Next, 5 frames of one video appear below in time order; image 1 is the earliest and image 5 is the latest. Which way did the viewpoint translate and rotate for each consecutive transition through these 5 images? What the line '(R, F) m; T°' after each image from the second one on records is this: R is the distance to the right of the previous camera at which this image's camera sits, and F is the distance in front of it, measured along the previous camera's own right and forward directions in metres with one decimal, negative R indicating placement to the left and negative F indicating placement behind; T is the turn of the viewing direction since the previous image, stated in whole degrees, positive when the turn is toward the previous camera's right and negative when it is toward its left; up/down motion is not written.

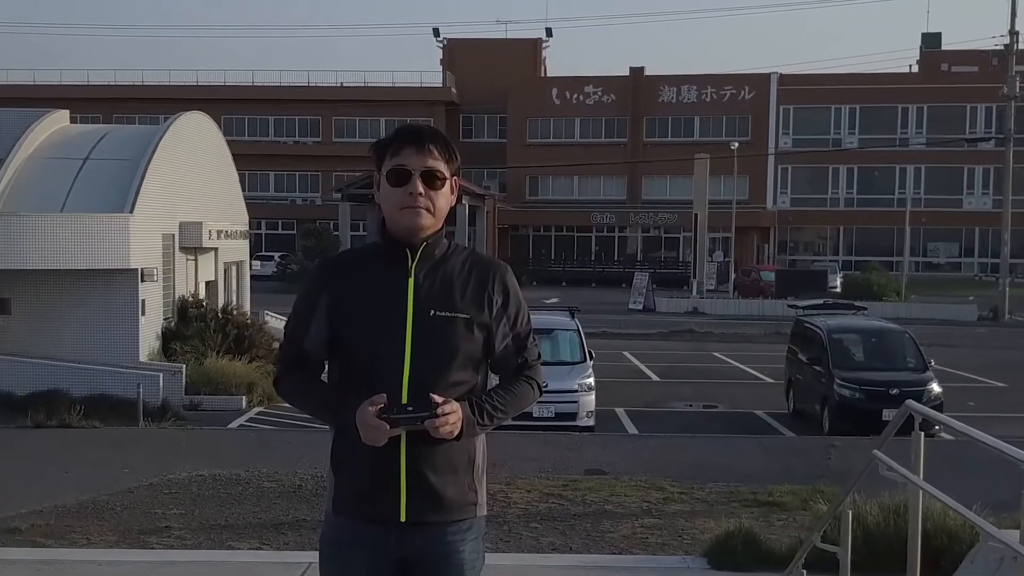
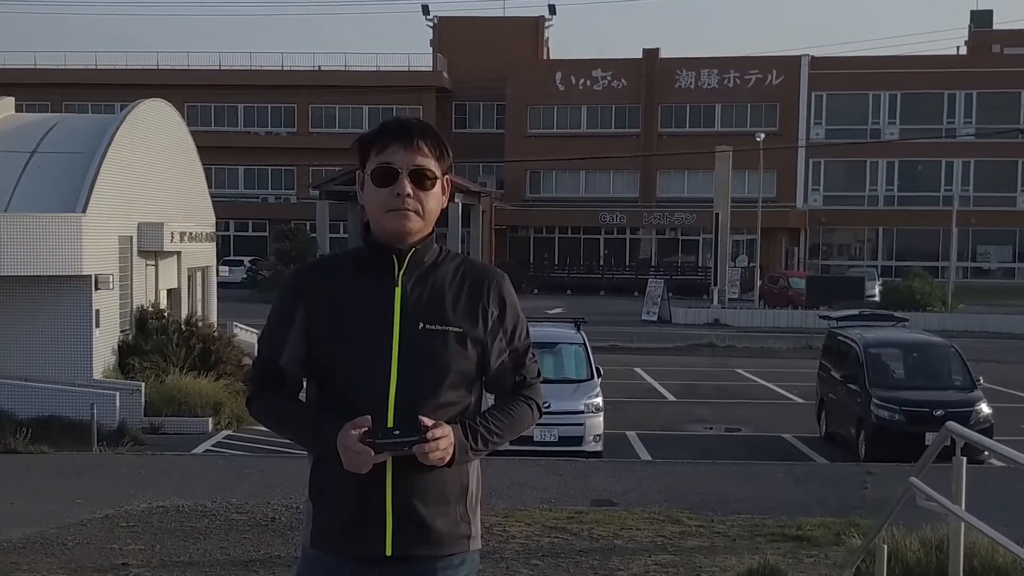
(-0.1, +0.7) m; +1°
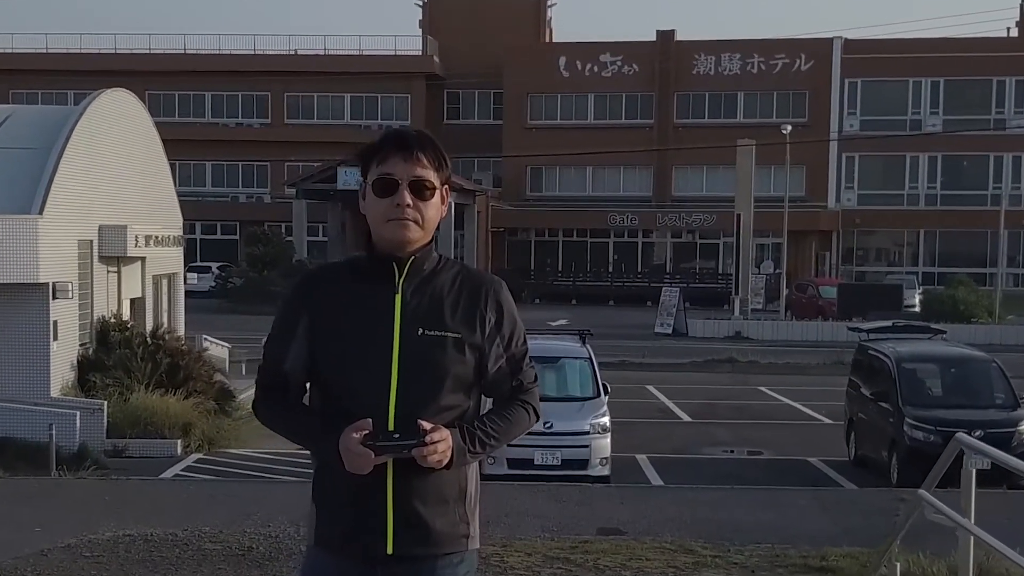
(-0.1, +0.6) m; +1°
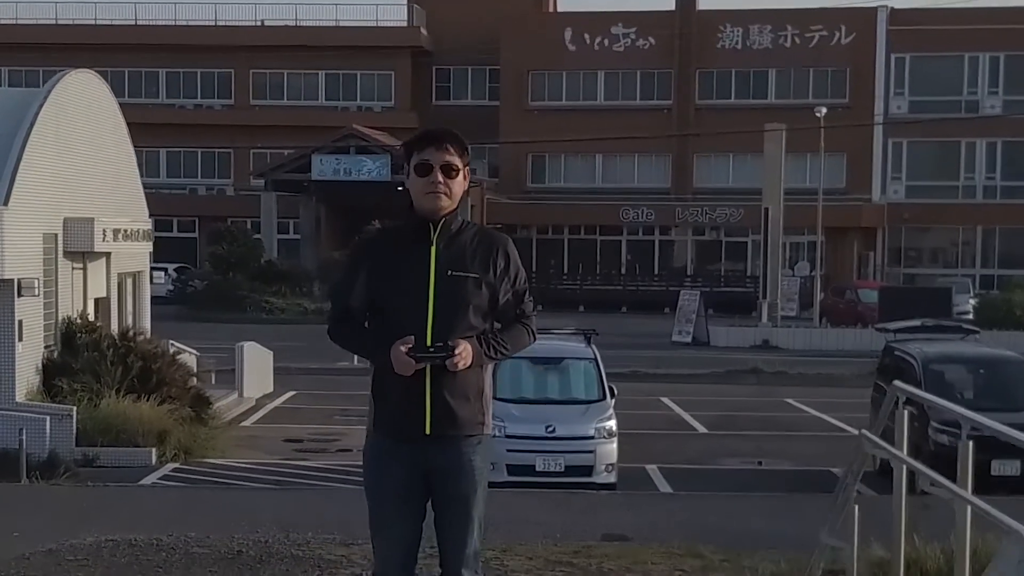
(0.0, +0.6) m; 0°
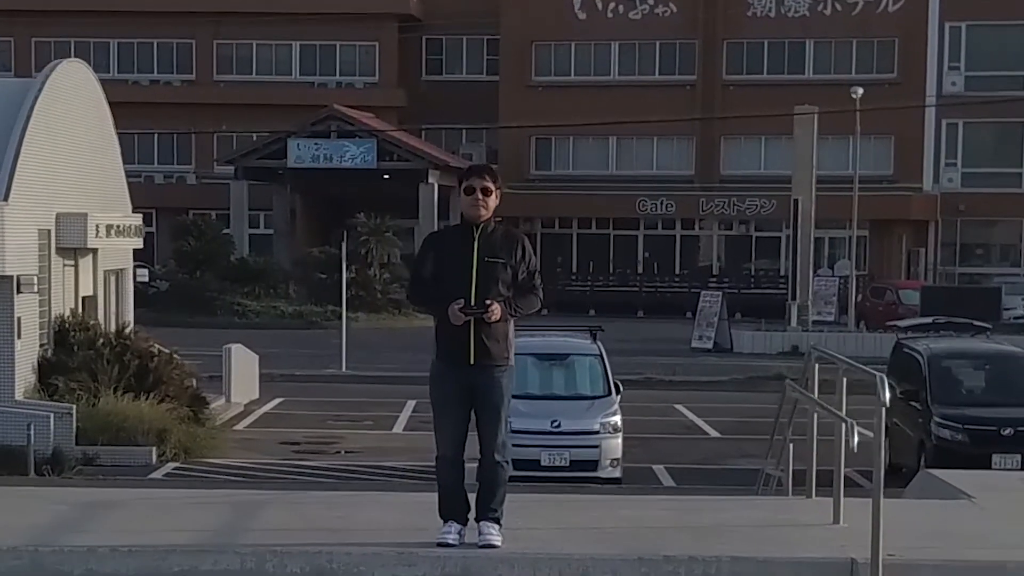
(+0.1, +0.5) m; -2°
